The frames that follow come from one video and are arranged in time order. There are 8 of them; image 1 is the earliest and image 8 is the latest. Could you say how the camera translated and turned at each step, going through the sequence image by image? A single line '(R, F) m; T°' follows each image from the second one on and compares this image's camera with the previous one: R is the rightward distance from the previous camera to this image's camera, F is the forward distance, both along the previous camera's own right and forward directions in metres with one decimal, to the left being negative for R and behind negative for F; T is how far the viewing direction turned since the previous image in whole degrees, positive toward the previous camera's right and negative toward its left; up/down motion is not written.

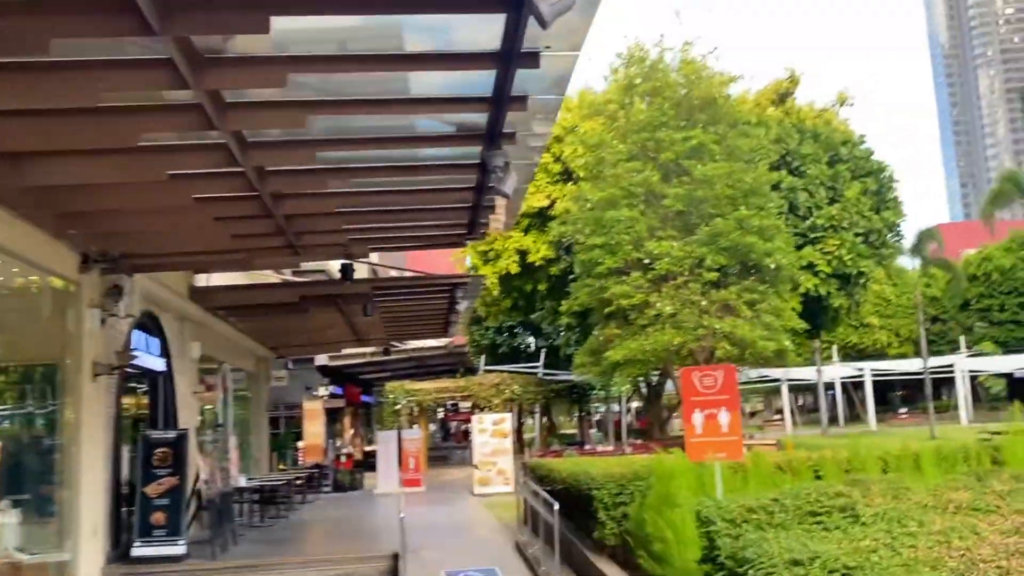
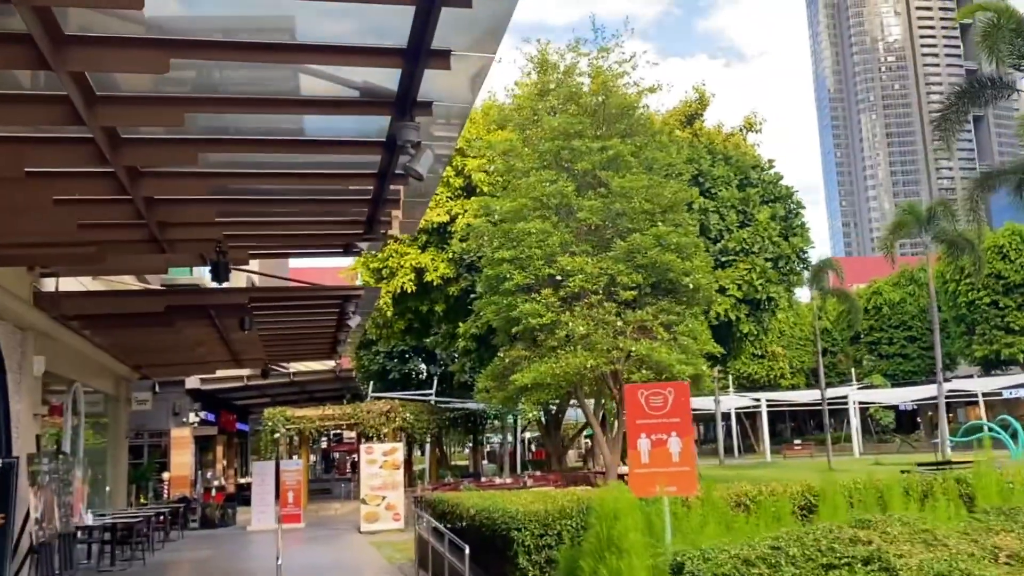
(-0.1, +1.2) m; +7°
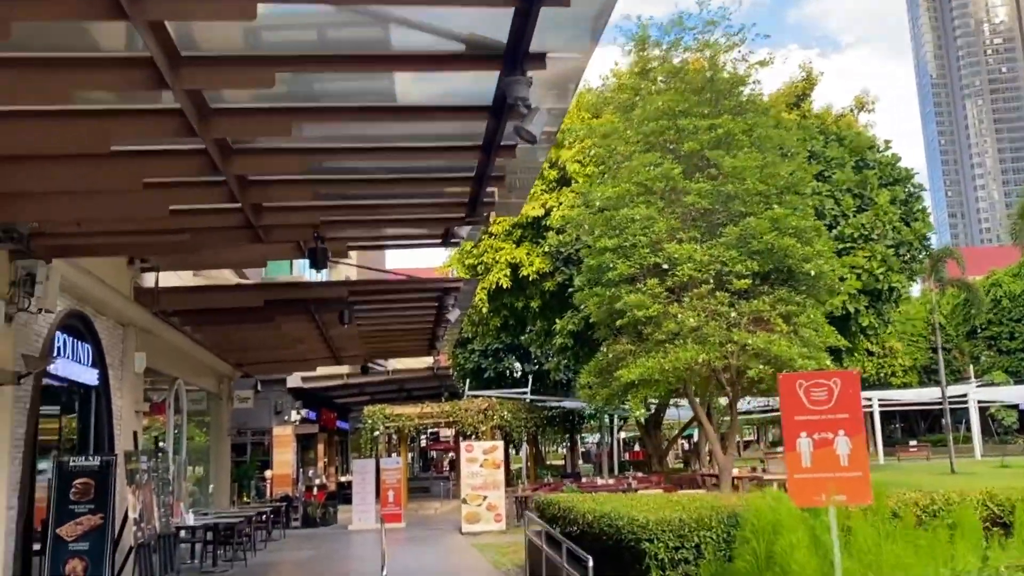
(-0.2, +0.7) m; -6°
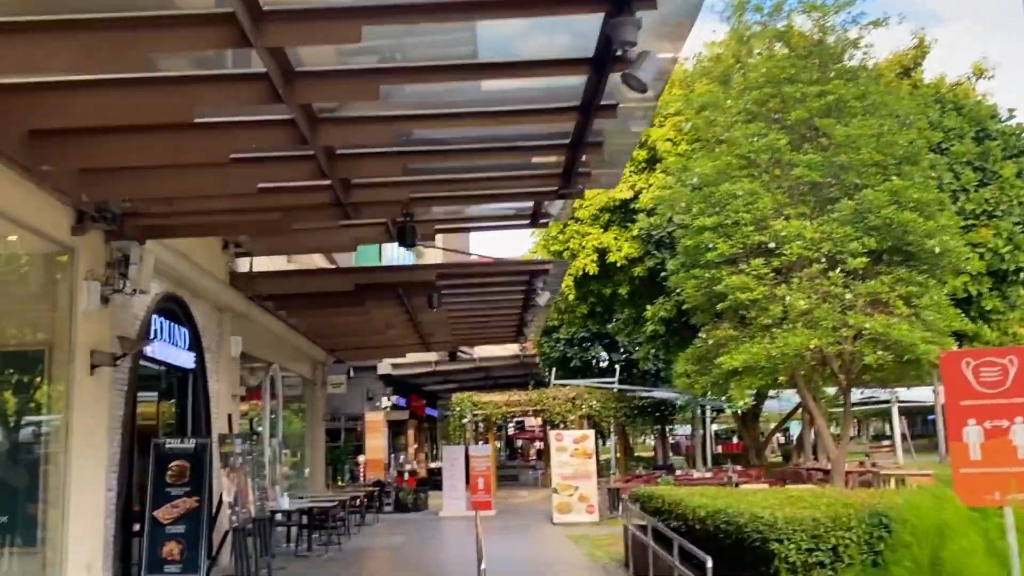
(-0.1, +0.5) m; -6°
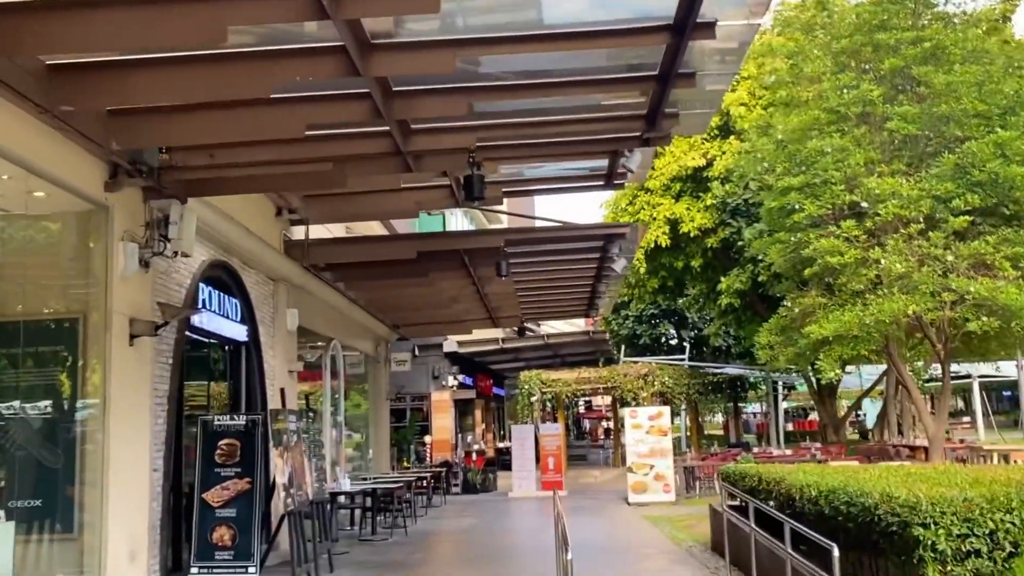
(-0.1, +0.9) m; -4°
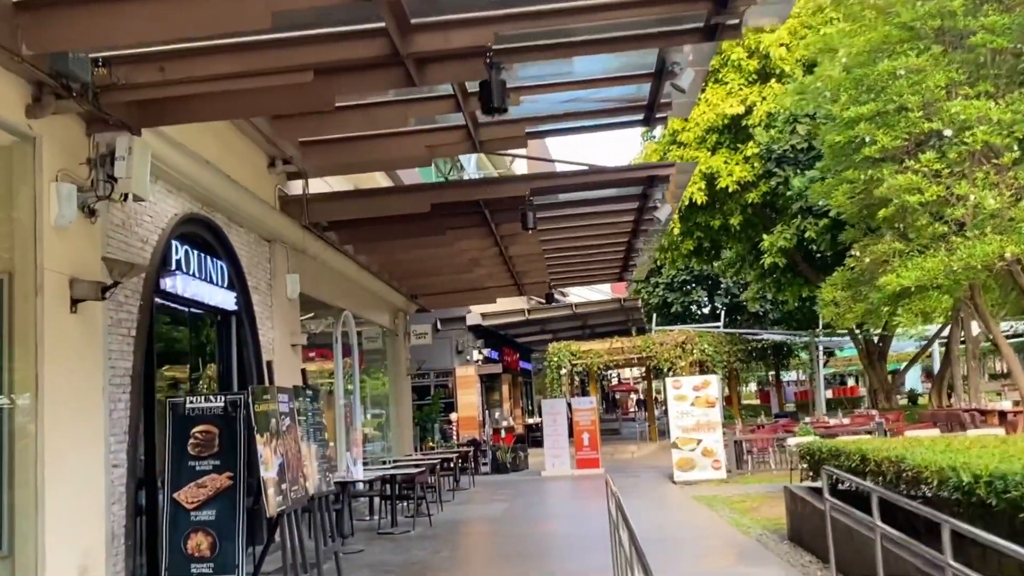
(-0.1, +1.5) m; -2°
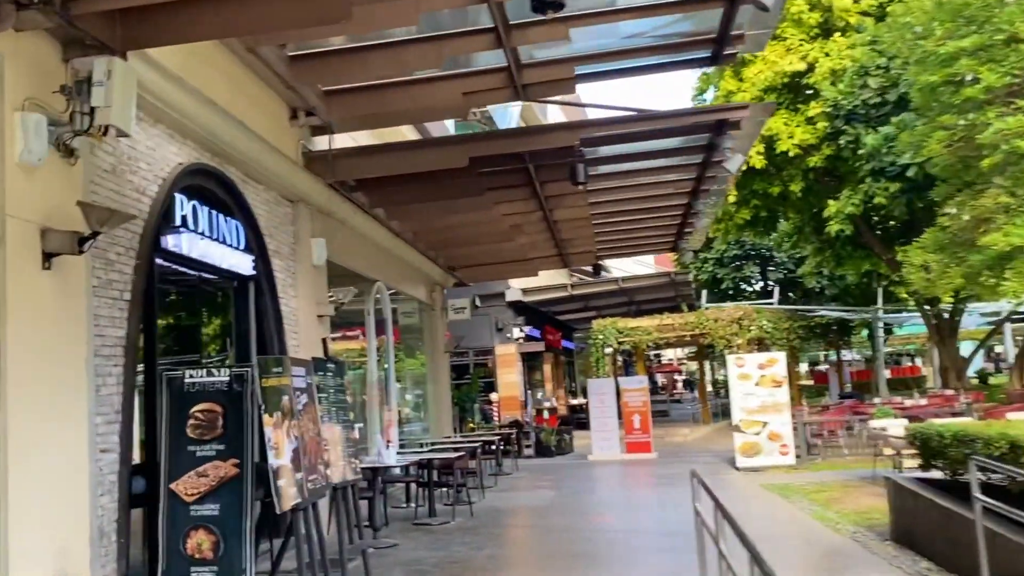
(-0.1, +1.0) m; -3°
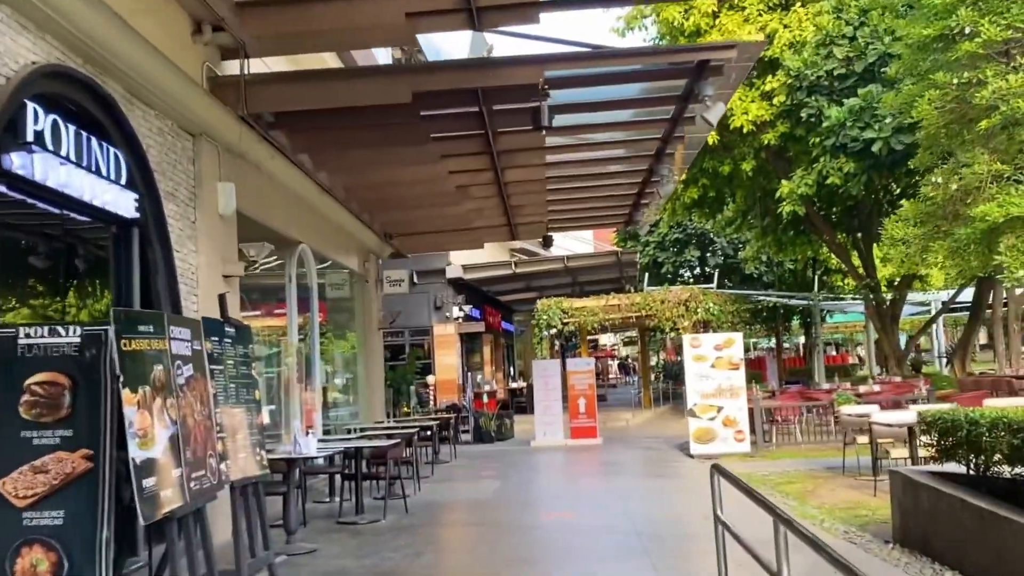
(-0.1, +1.3) m; +4°
